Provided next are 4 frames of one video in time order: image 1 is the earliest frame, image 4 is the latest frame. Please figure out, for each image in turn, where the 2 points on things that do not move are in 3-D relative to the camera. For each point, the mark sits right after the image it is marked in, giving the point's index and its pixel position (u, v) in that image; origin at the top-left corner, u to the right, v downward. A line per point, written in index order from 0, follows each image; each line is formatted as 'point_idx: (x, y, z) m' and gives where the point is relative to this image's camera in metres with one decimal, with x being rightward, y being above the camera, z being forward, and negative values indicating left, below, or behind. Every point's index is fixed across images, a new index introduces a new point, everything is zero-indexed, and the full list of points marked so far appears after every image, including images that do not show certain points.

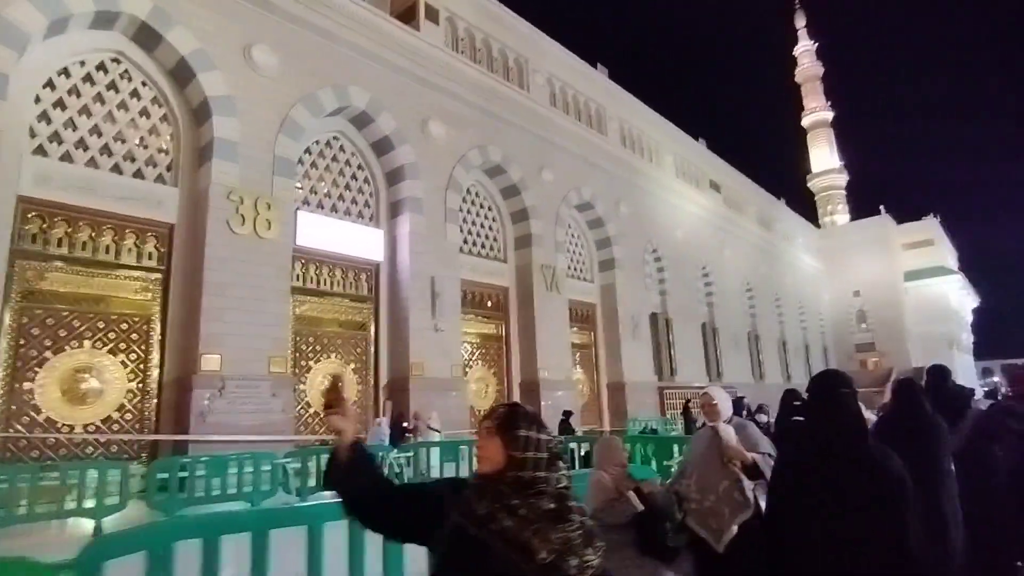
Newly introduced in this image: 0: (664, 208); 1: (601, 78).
0: (+3.8, +2.0, +16.2) m
1: (+2.0, +4.7, +14.4) m
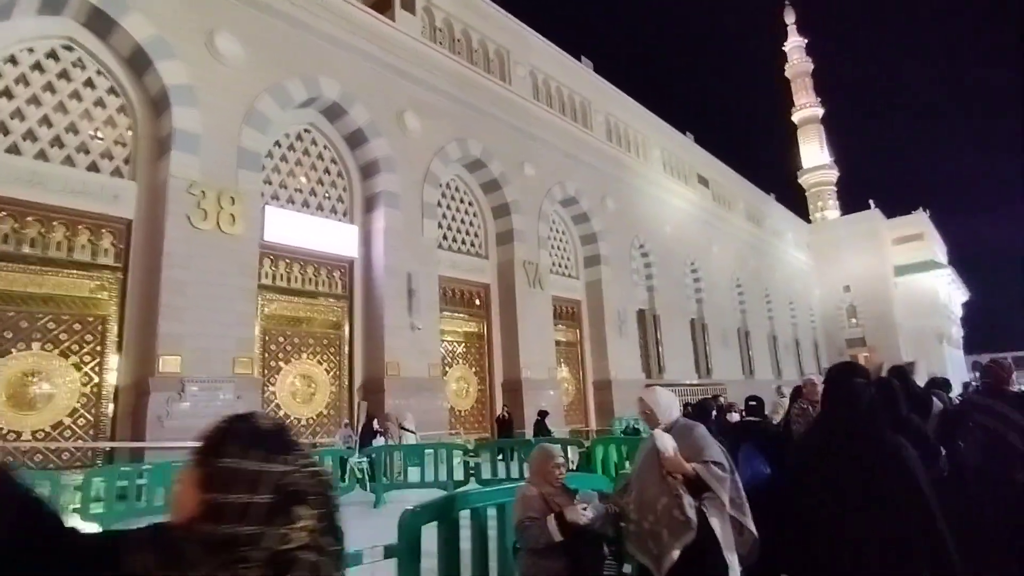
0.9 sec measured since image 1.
0: (+3.4, +2.1, +15.9) m
1: (+1.6, +4.8, +14.1) m
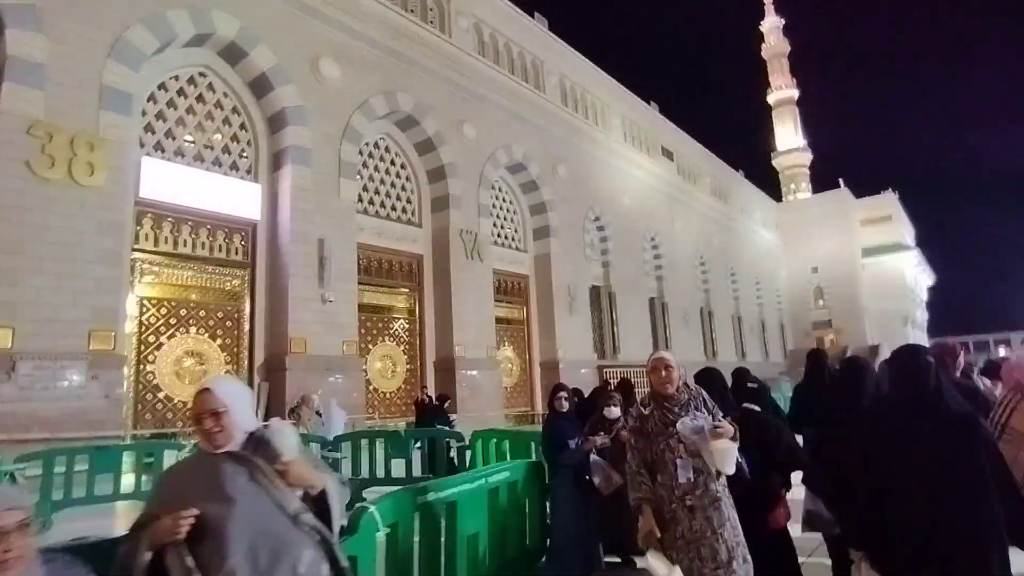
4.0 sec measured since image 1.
0: (+2.3, +2.7, +15.0) m
1: (+0.6, +5.3, +13.1) m
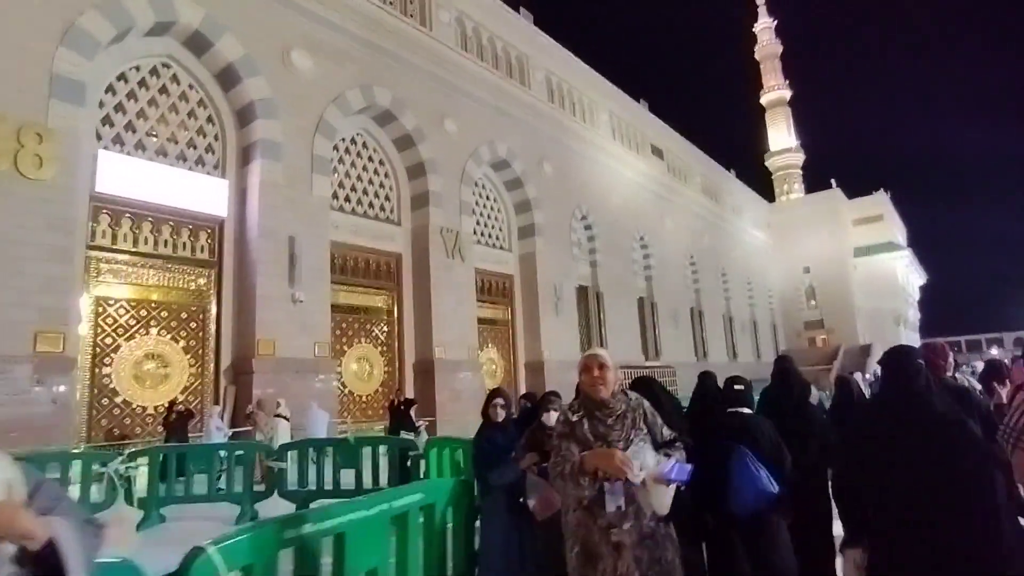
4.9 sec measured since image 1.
0: (+1.9, +2.7, +14.8) m
1: (+0.2, +5.3, +12.8) m
